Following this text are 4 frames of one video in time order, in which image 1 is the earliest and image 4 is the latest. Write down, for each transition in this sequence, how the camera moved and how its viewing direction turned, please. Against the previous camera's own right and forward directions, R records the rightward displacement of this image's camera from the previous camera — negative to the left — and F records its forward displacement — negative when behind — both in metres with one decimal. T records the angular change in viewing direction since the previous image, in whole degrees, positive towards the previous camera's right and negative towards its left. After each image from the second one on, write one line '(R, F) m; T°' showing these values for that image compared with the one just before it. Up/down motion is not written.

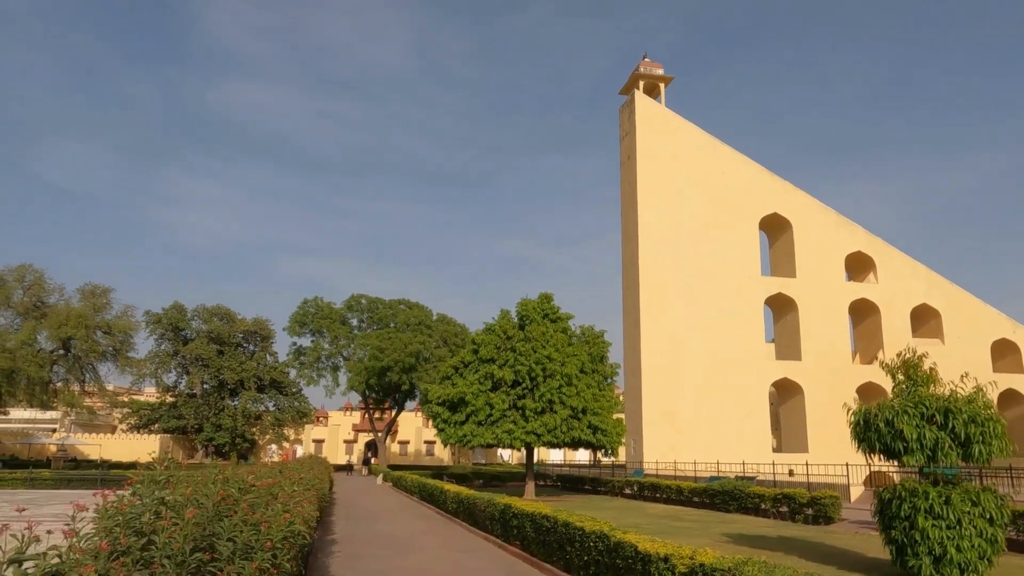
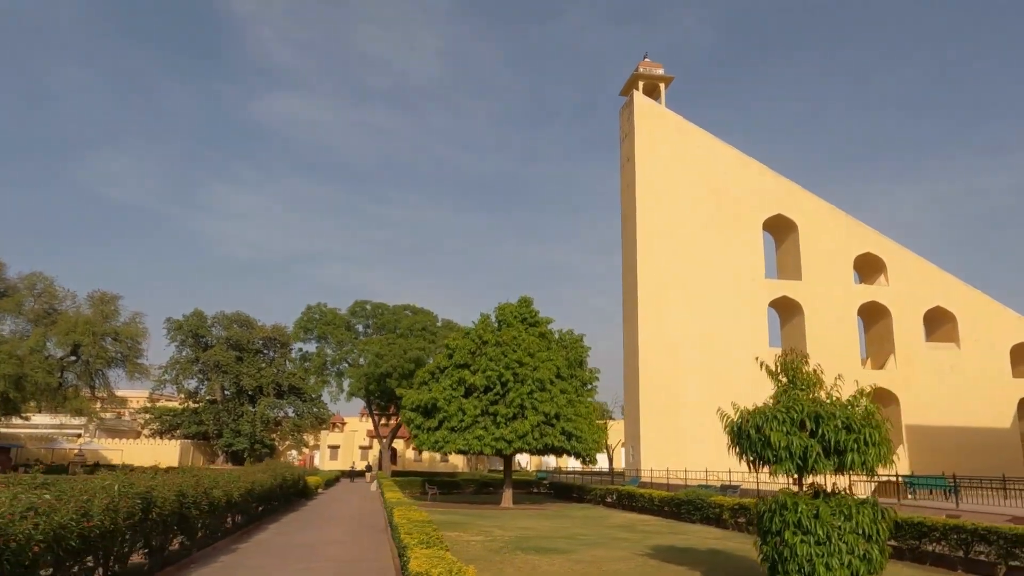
(+1.3, +0.3) m; -3°
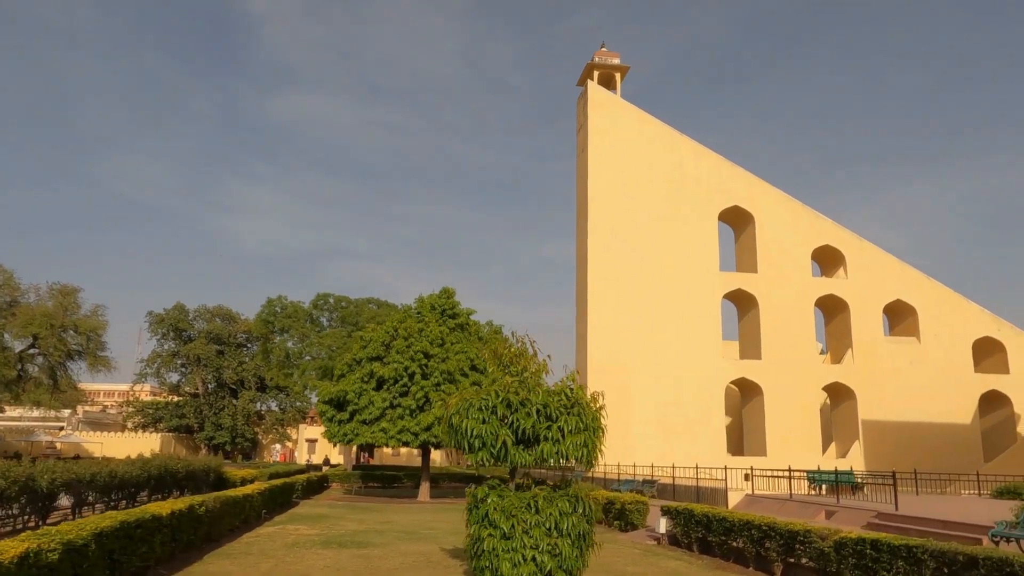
(+2.1, +0.3) m; -1°
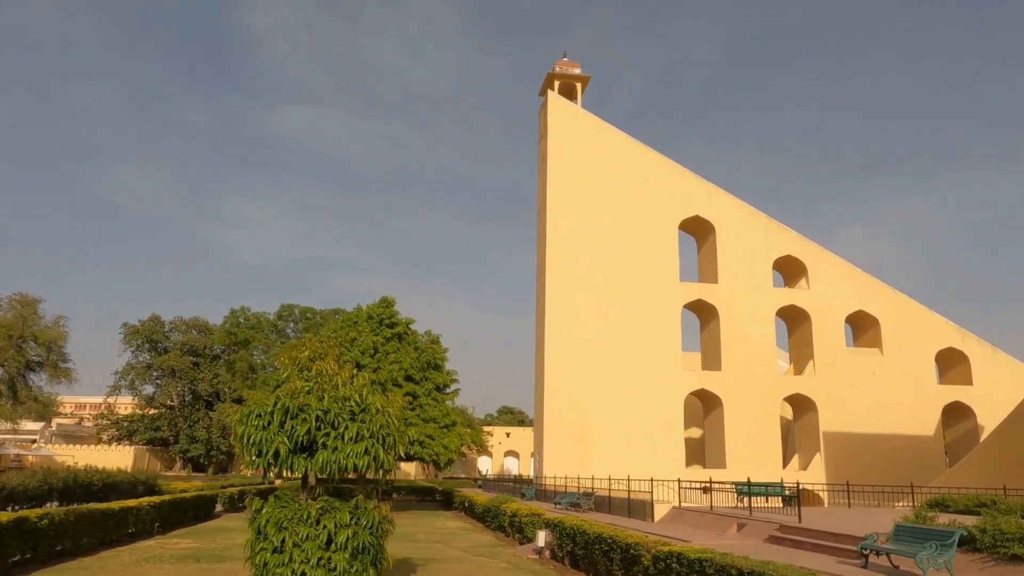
(+1.3, +0.2) m; 0°
